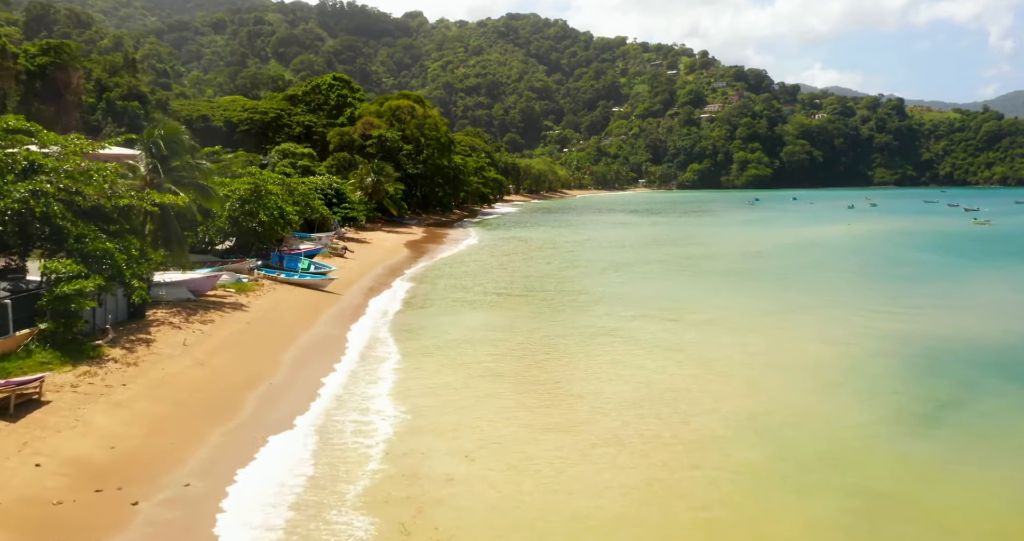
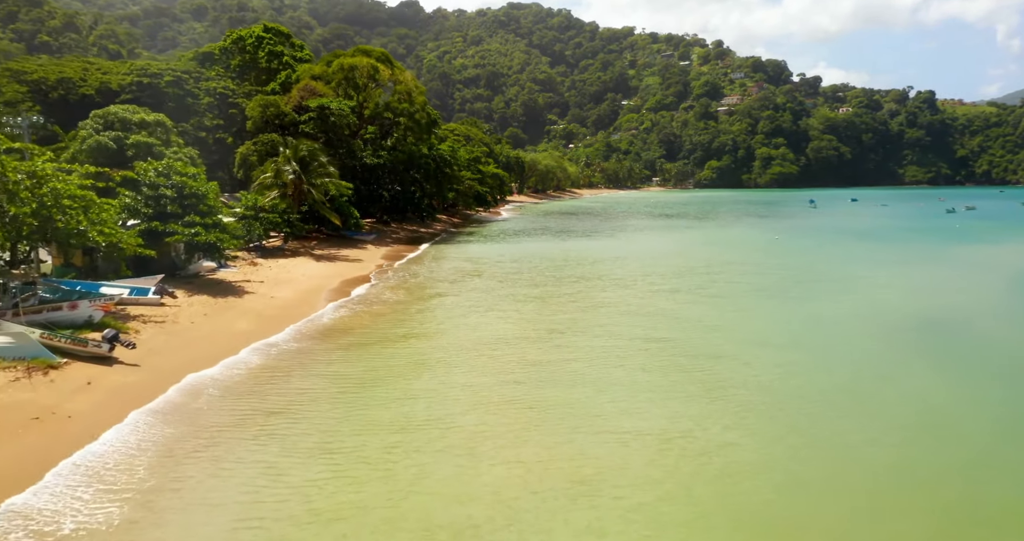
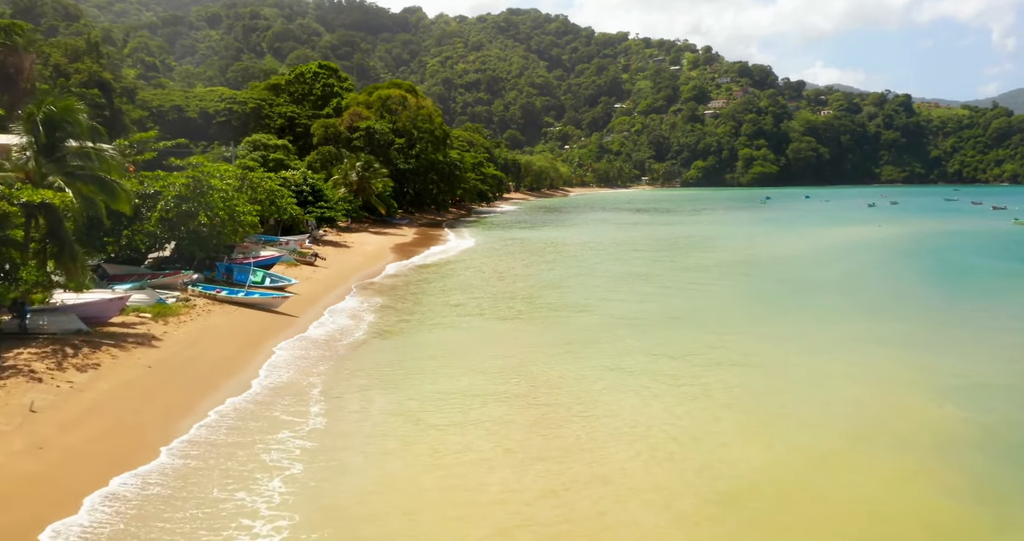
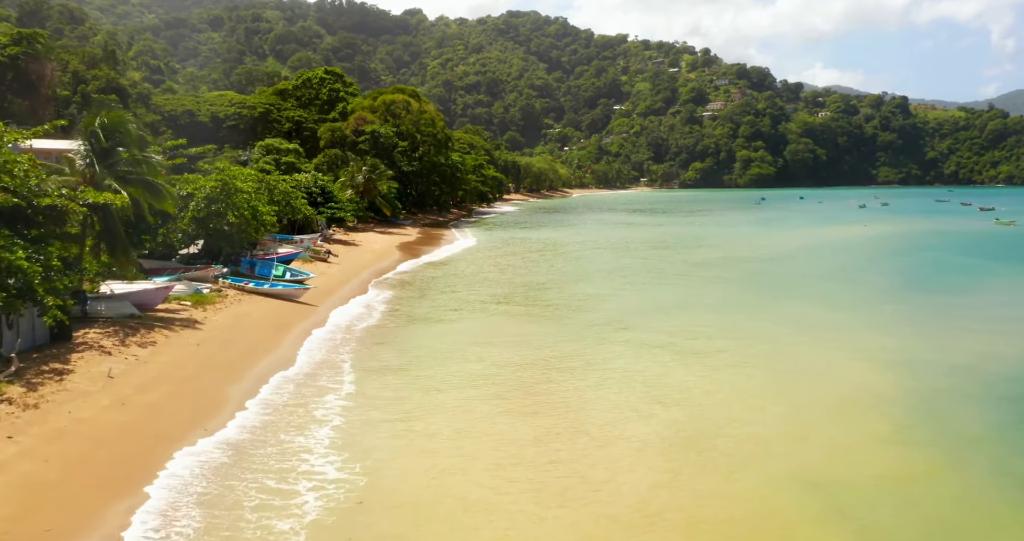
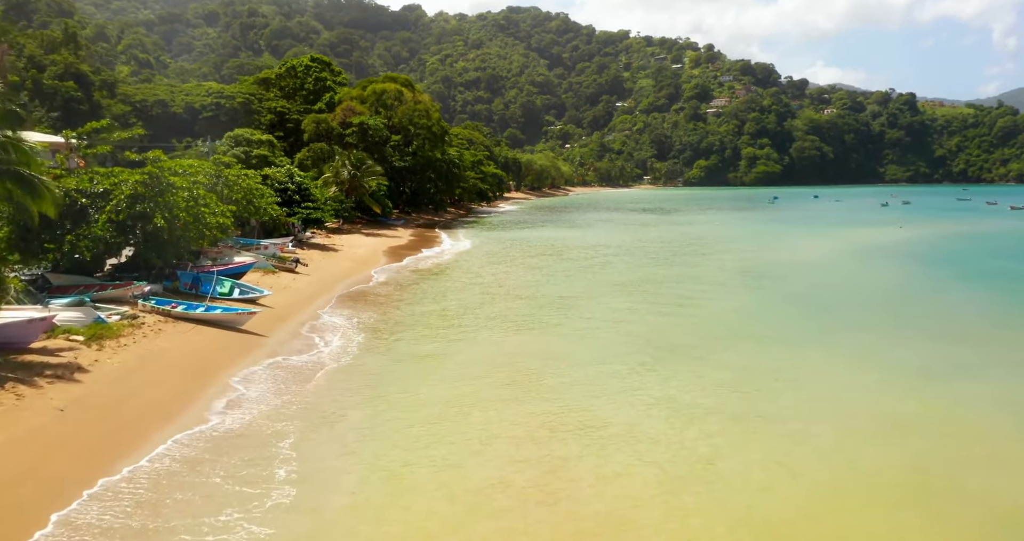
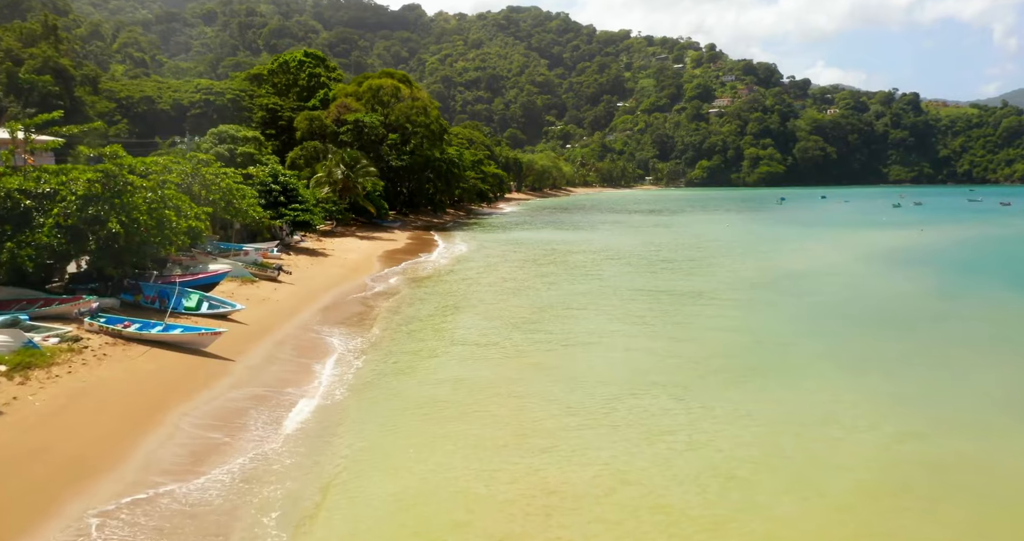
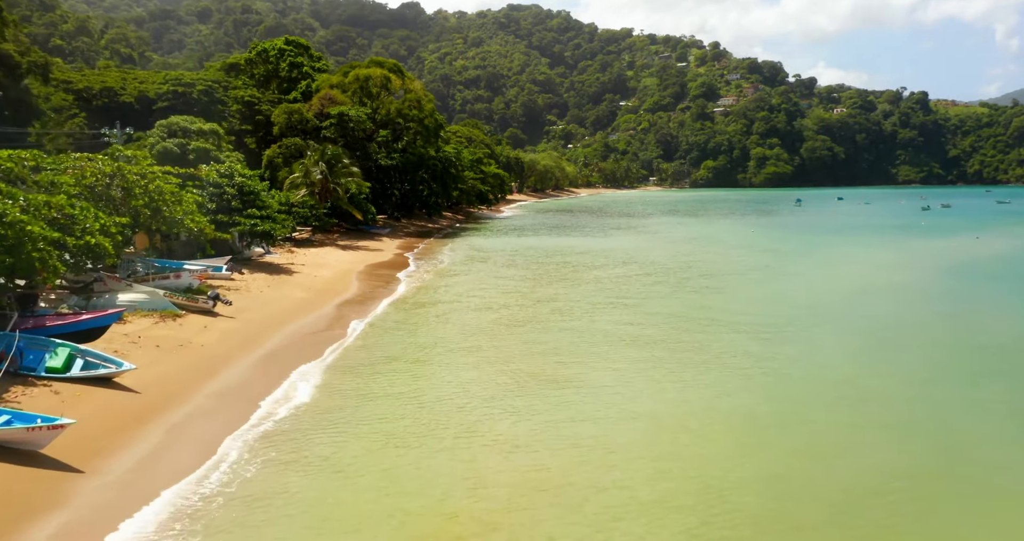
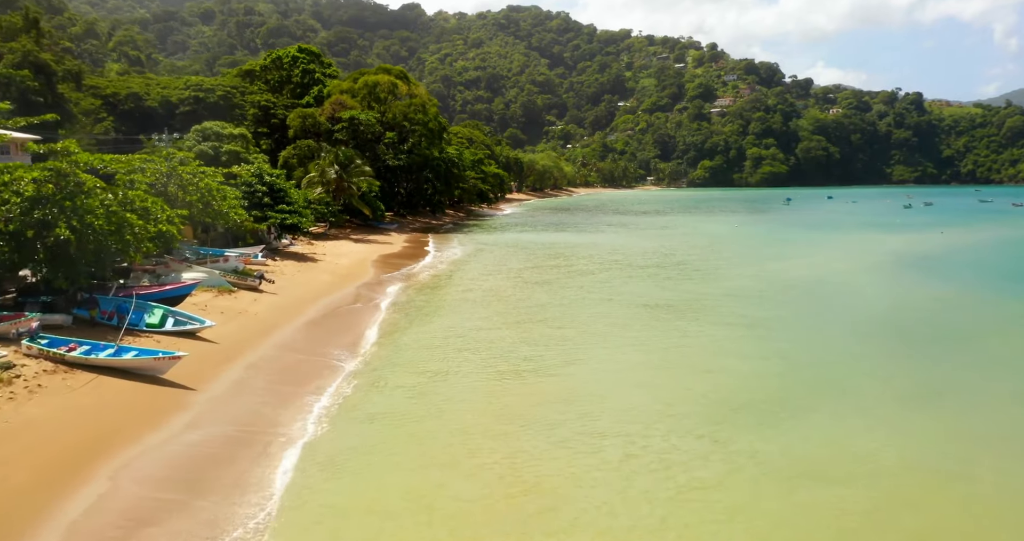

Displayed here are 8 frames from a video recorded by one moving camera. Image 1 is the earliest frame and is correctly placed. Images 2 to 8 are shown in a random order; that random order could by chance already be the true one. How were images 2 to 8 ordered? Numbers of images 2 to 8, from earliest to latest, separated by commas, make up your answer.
4, 3, 5, 6, 8, 7, 2
